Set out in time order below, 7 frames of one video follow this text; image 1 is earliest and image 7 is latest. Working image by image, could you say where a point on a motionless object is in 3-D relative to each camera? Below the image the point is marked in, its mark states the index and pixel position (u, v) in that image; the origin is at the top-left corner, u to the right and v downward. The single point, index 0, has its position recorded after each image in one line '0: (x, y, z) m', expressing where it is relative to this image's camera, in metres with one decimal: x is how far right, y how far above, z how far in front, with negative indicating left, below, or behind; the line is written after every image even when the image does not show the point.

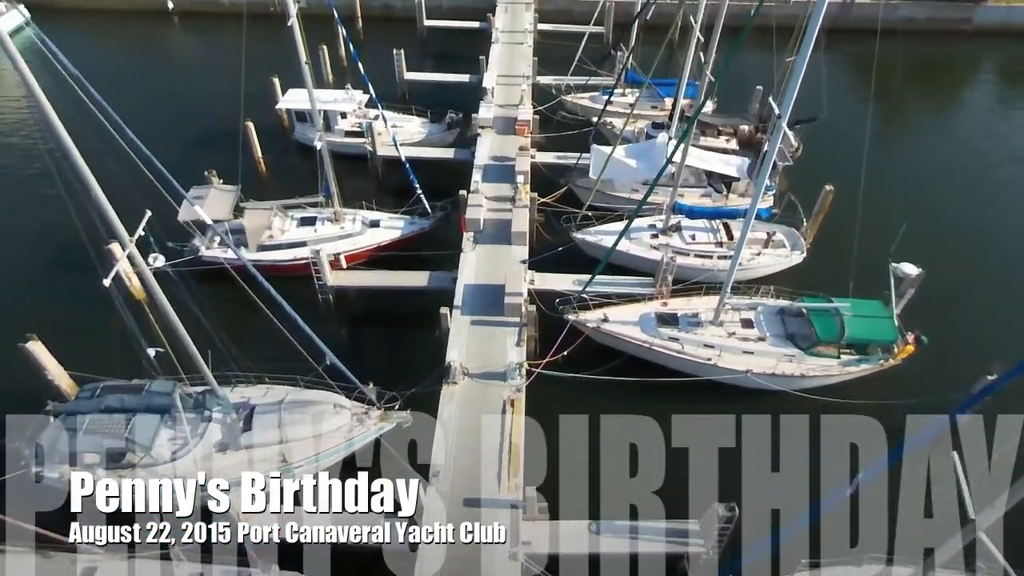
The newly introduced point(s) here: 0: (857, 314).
0: (+9.4, -0.7, +19.0) m
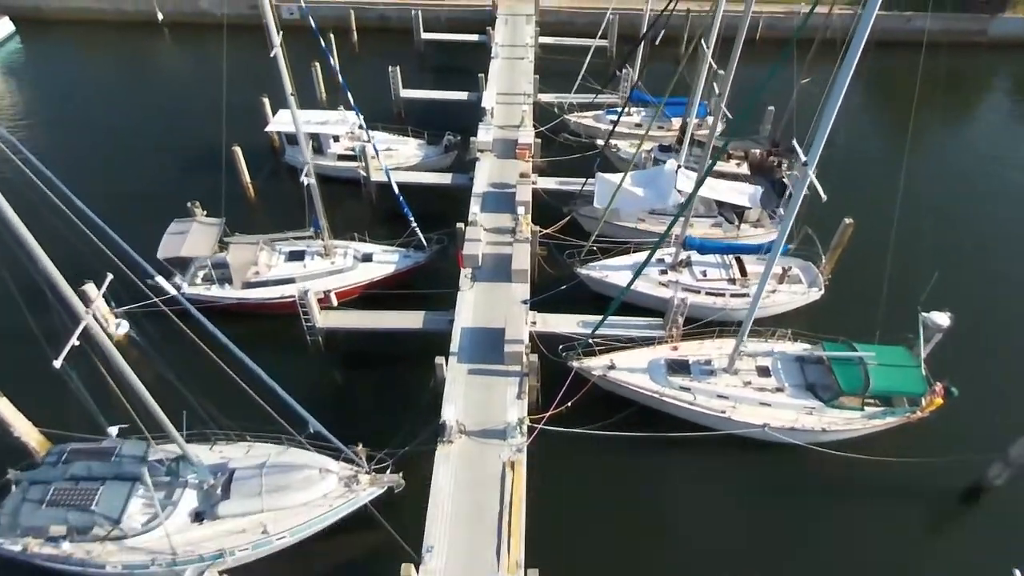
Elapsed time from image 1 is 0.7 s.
0: (+9.4, -1.9, +17.7) m
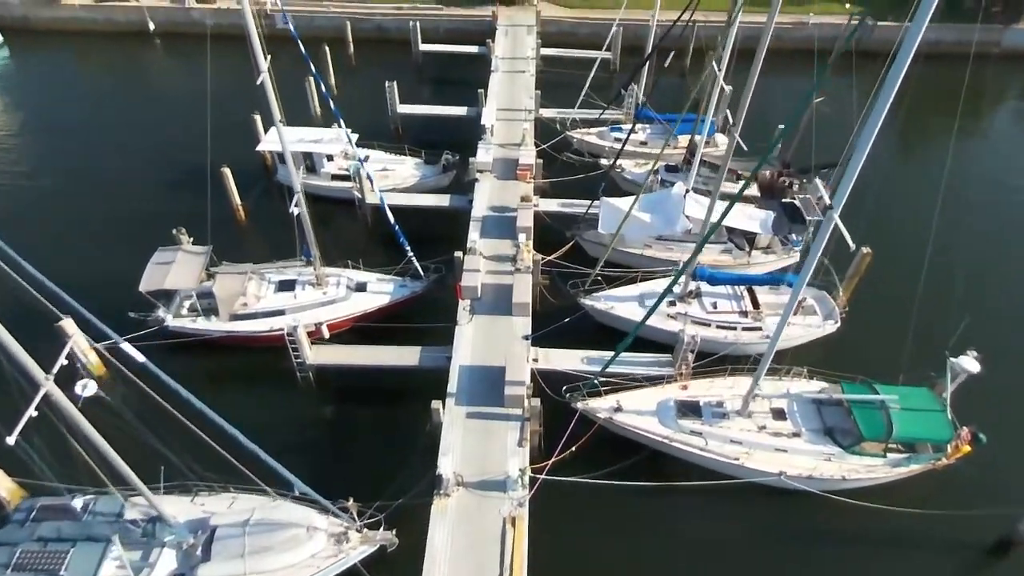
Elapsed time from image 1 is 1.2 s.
0: (+9.4, -2.8, +16.7) m
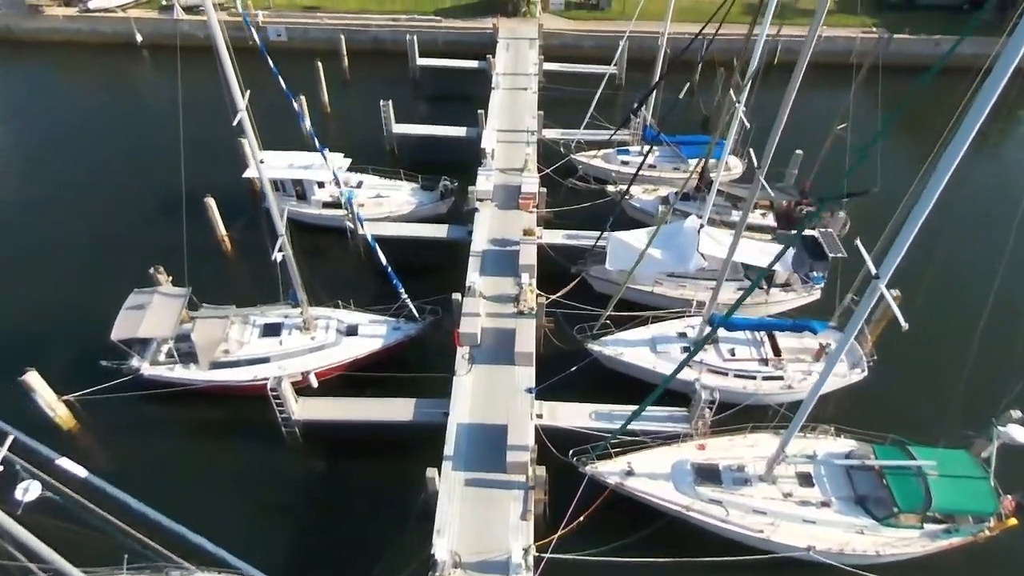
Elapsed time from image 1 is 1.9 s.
0: (+9.4, -4.1, +15.3) m
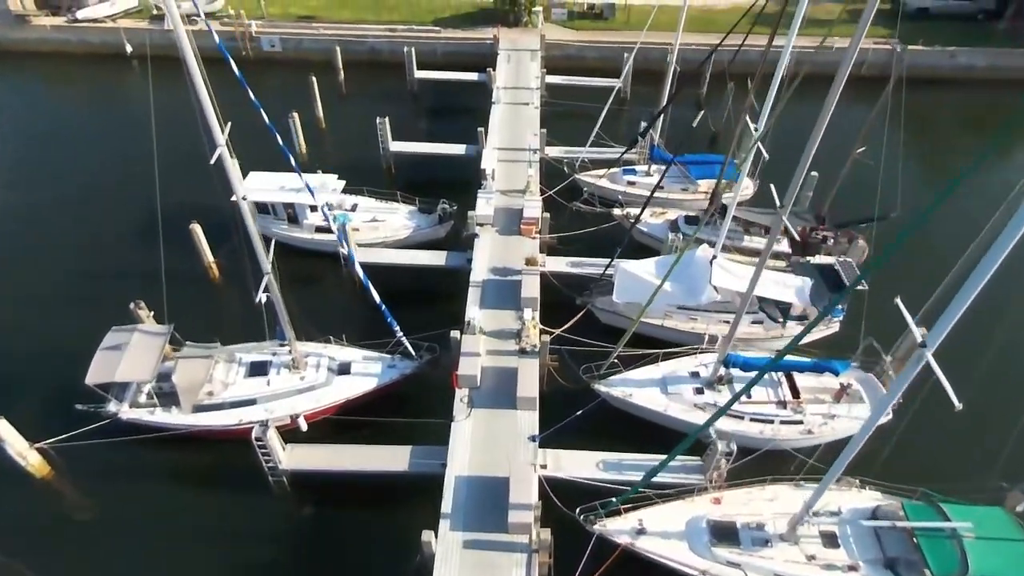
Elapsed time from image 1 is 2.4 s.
0: (+9.5, -5.0, +14.2) m
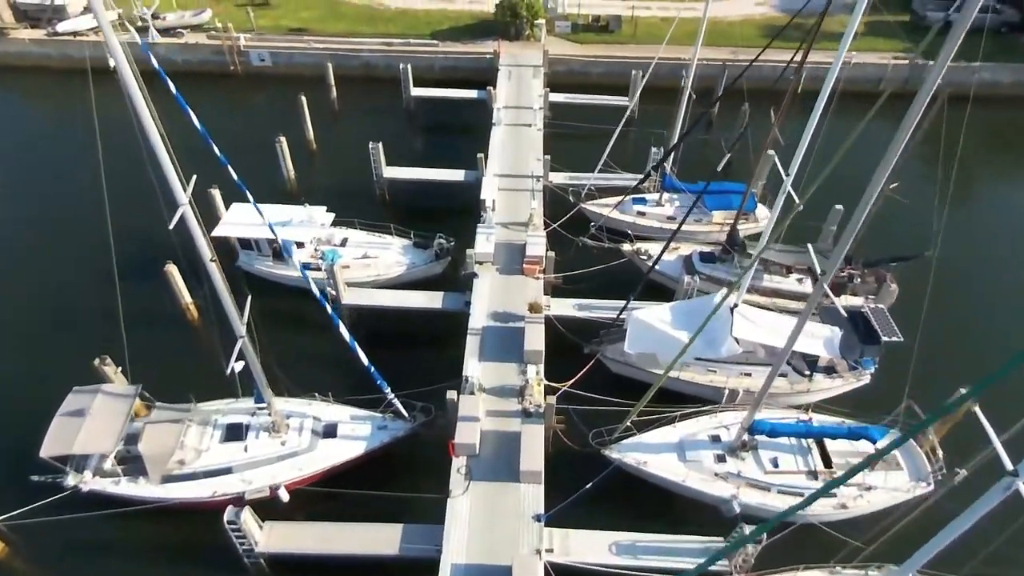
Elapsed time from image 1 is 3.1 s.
0: (+9.5, -6.4, +12.5) m
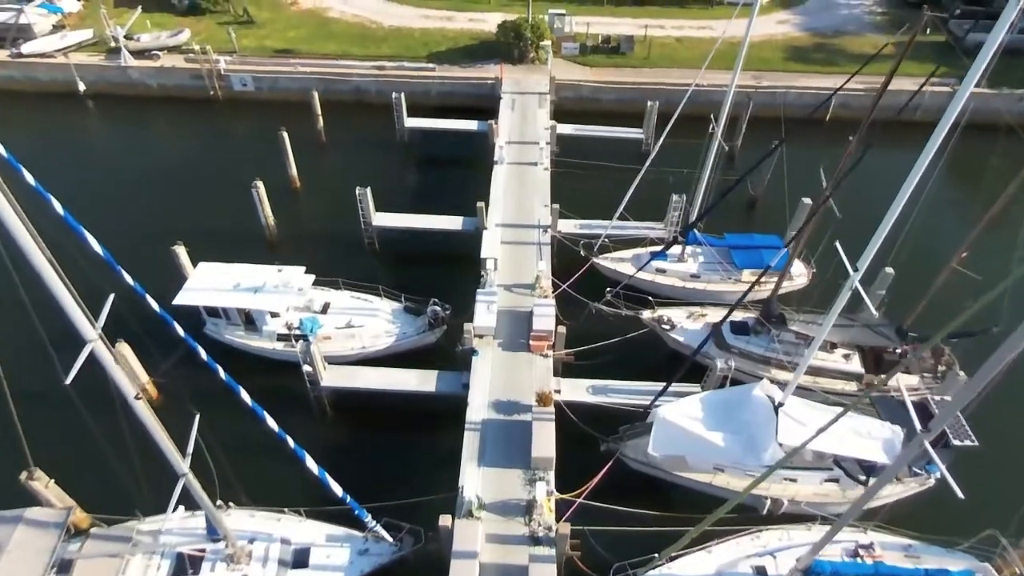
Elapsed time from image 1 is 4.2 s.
0: (+9.6, -8.5, +9.8) m
